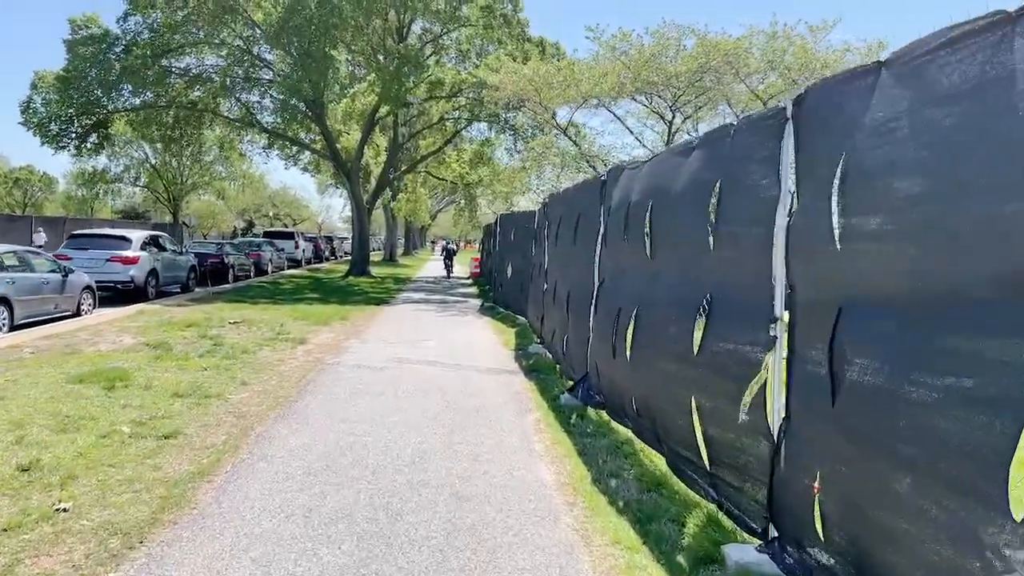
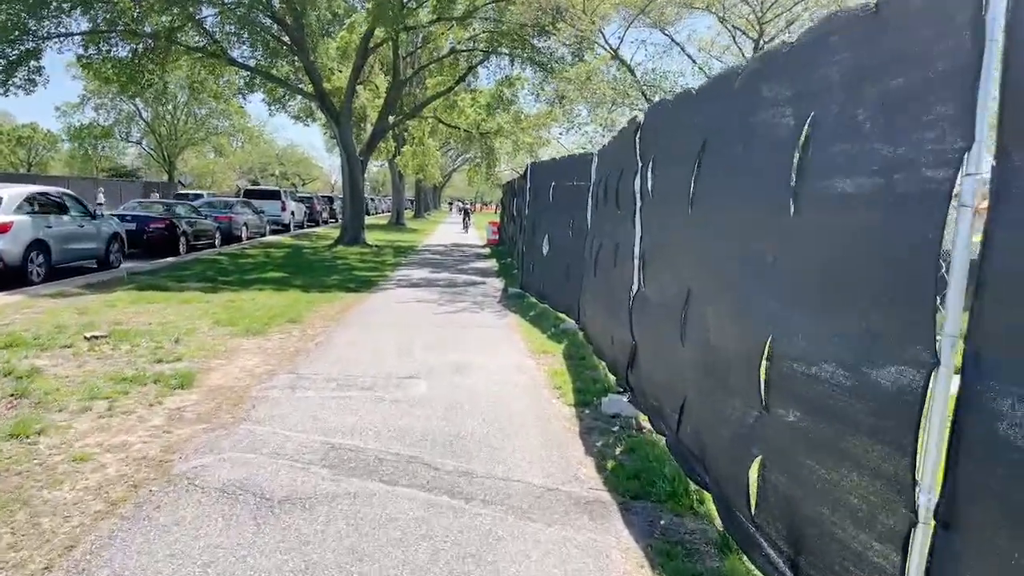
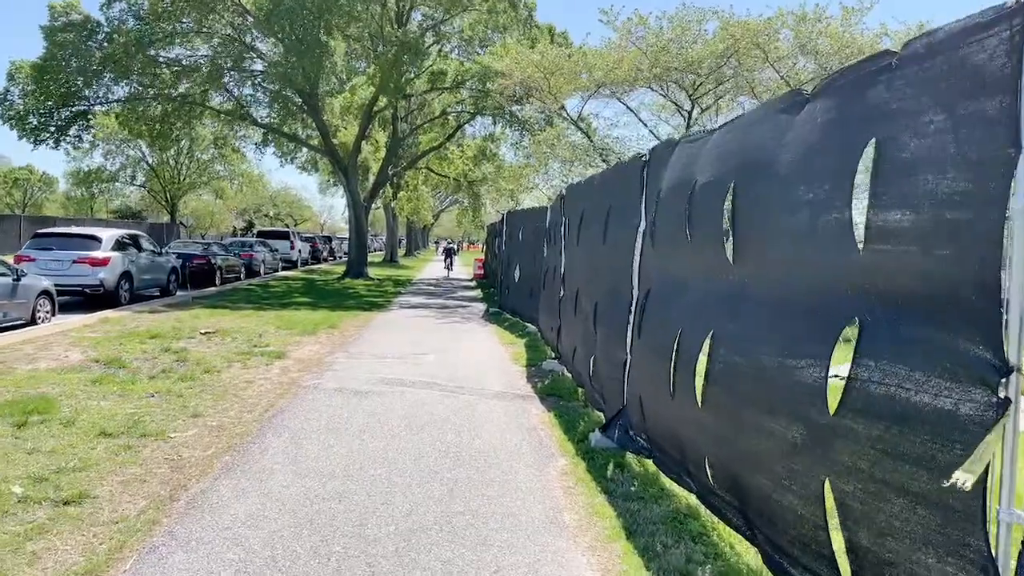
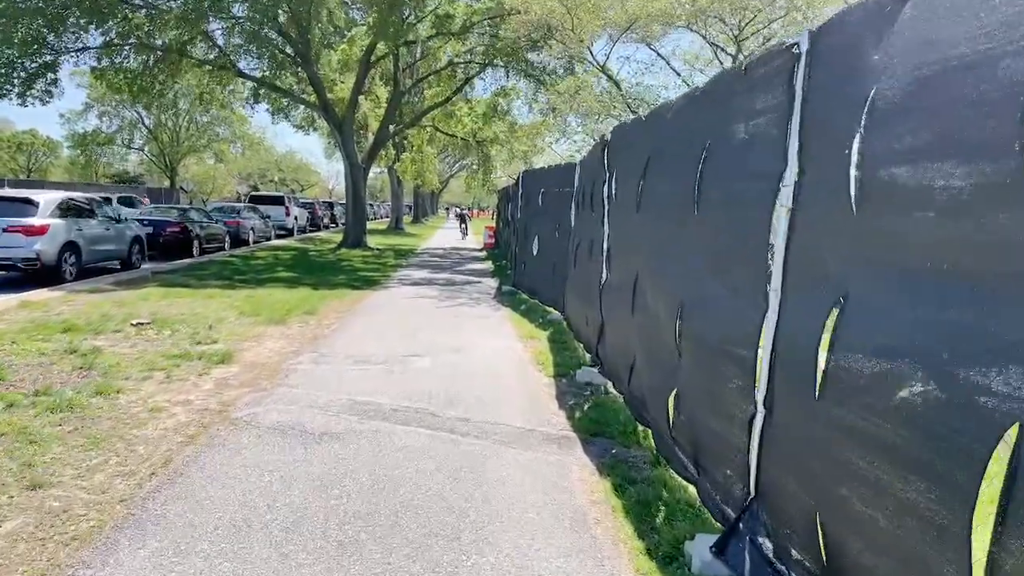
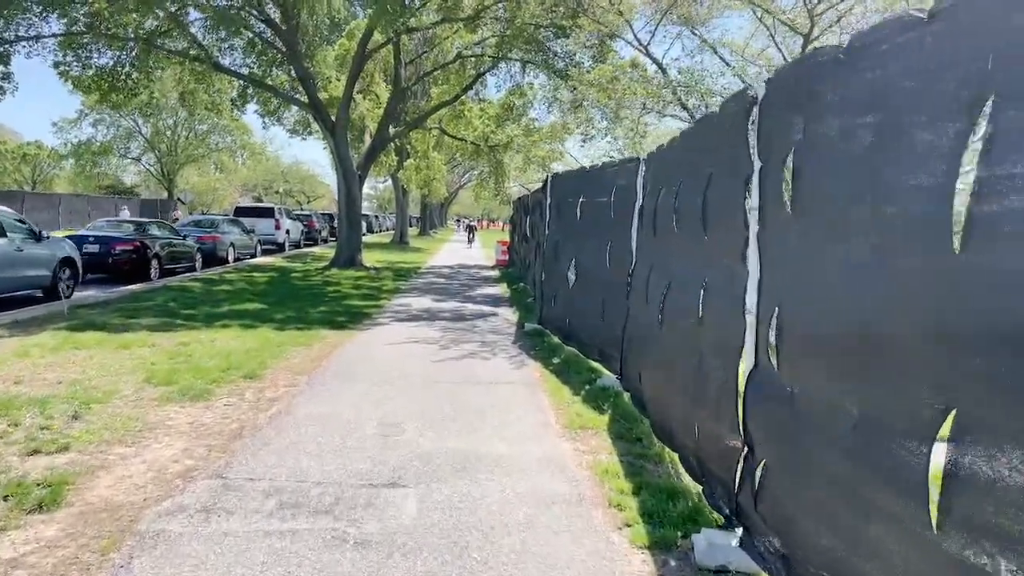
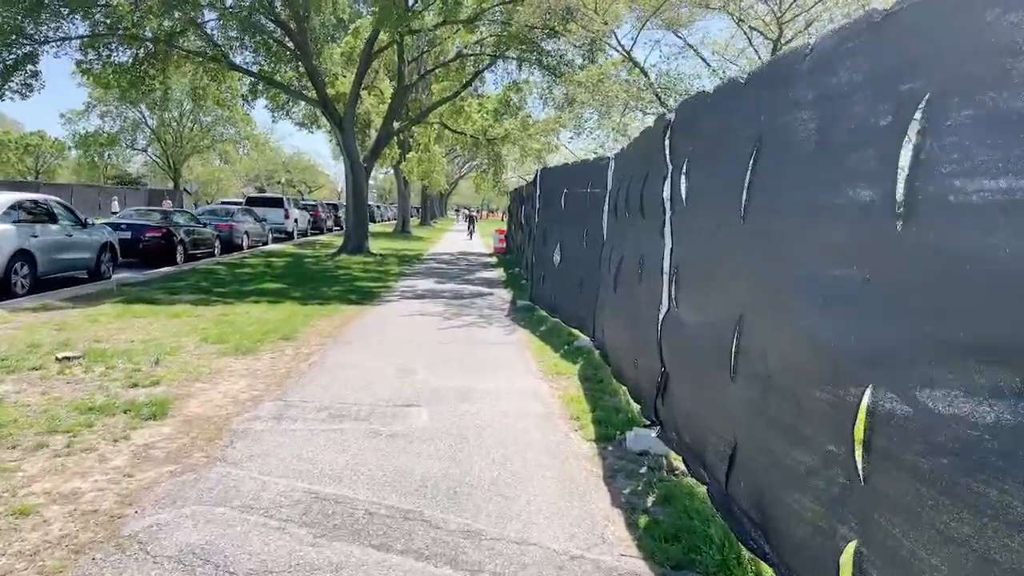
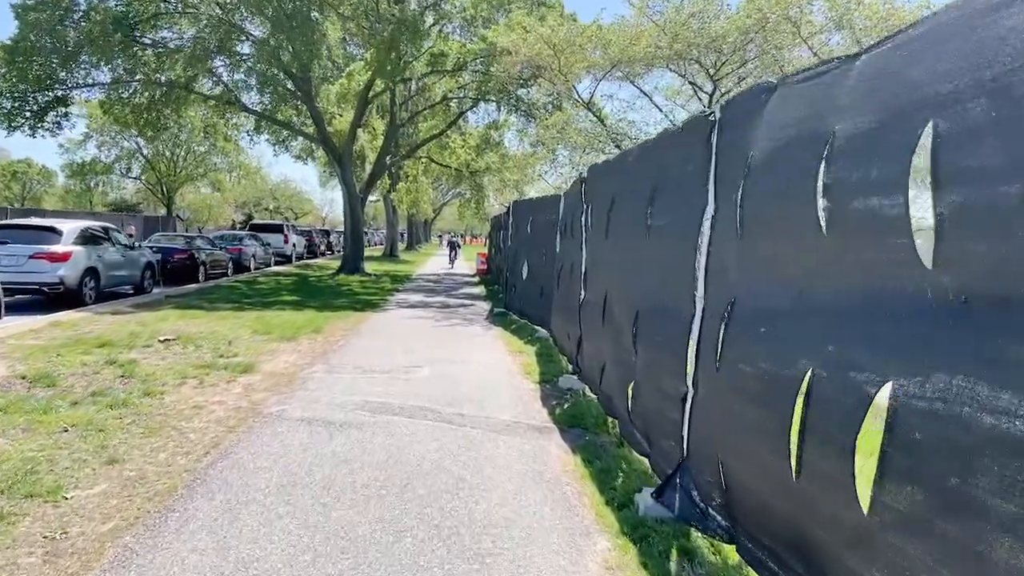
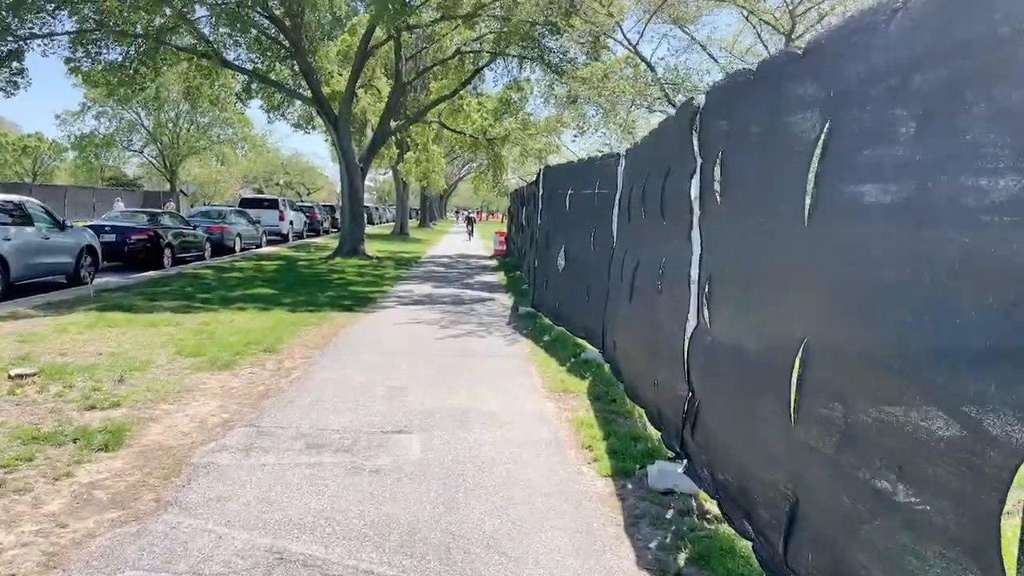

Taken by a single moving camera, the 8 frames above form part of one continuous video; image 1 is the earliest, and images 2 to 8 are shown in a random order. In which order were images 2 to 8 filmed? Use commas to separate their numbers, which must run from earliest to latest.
3, 7, 4, 2, 6, 8, 5
